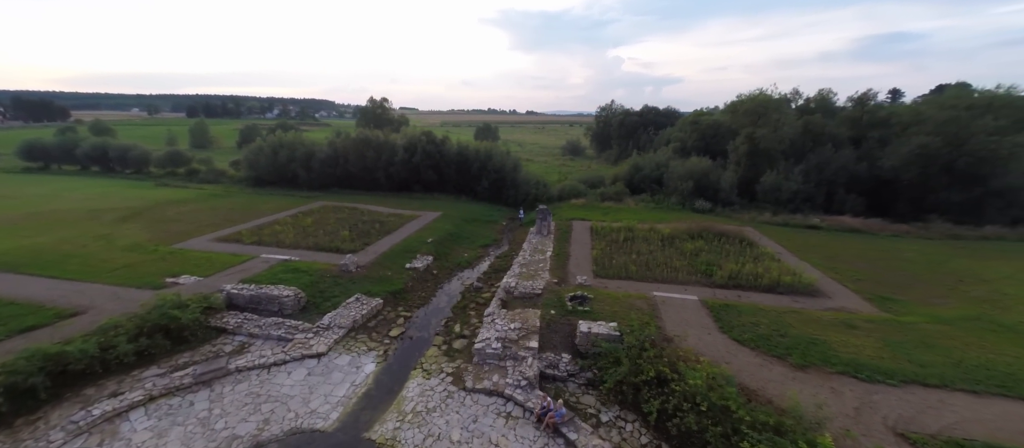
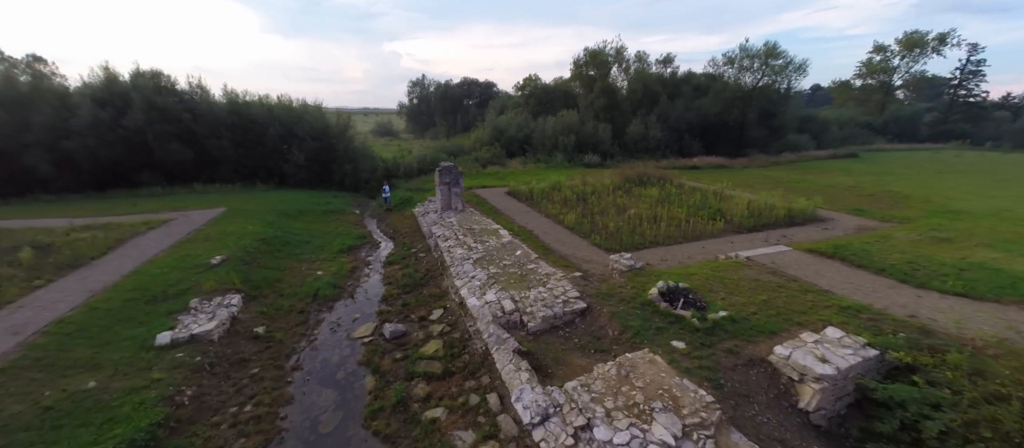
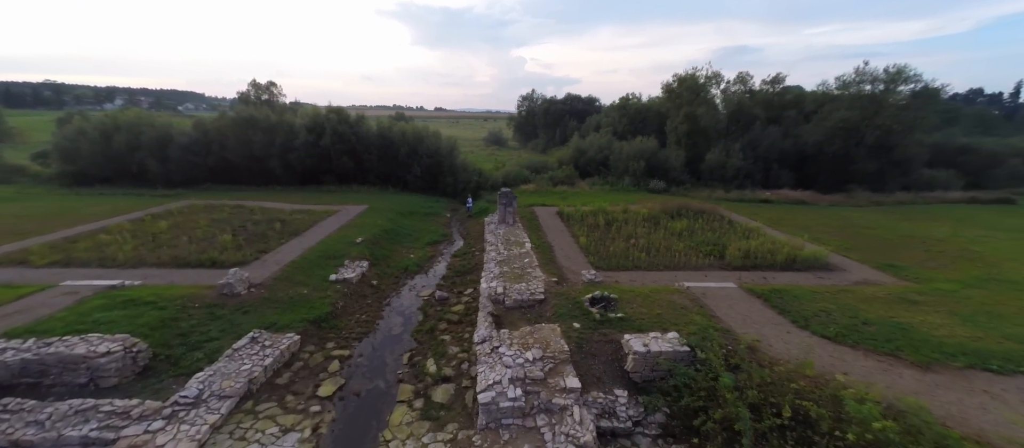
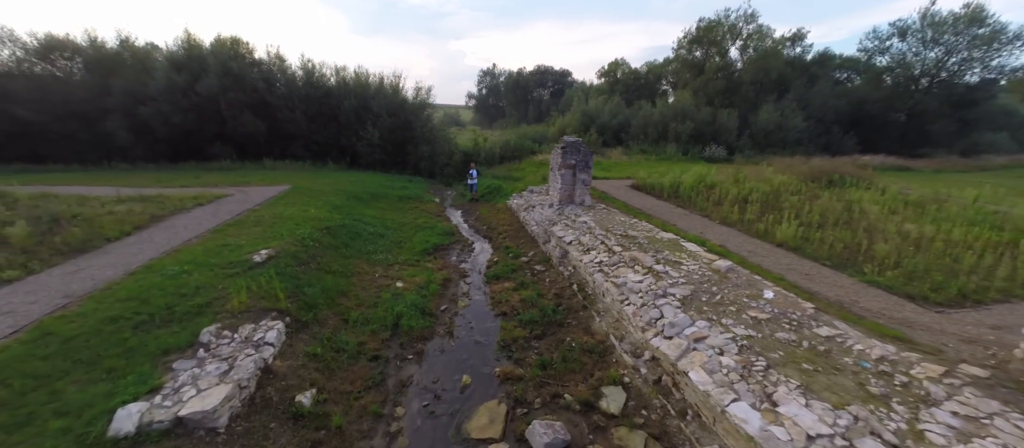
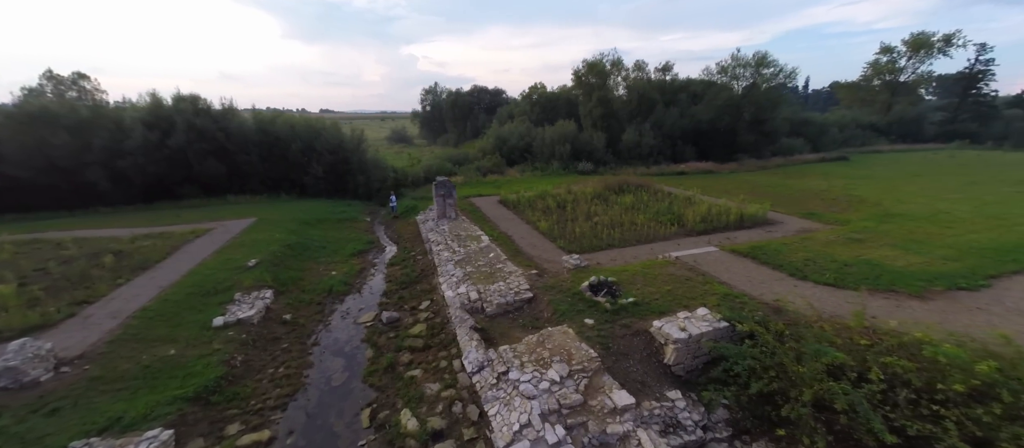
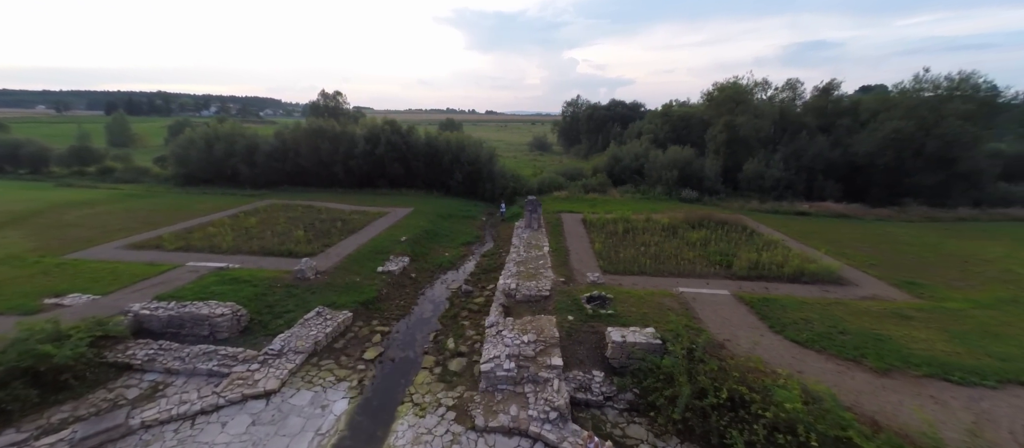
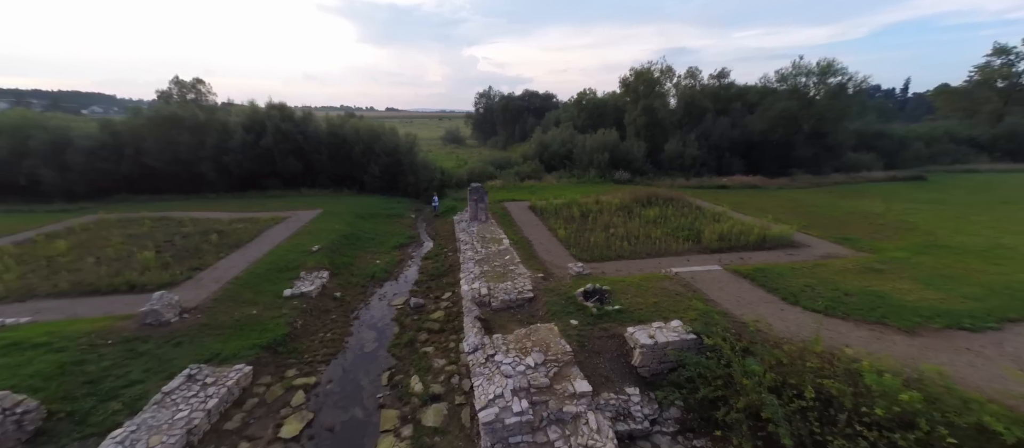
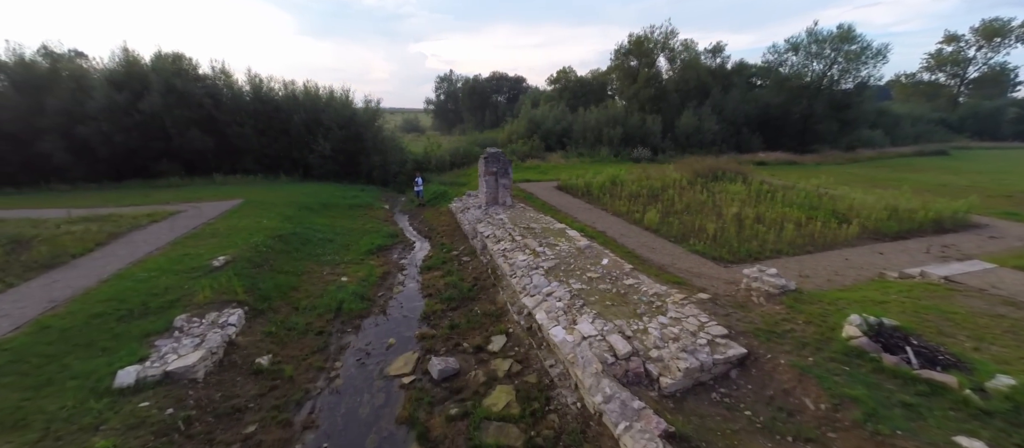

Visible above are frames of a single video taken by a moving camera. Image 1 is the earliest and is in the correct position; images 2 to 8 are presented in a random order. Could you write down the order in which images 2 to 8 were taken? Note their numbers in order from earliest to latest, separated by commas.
6, 3, 7, 5, 2, 8, 4
